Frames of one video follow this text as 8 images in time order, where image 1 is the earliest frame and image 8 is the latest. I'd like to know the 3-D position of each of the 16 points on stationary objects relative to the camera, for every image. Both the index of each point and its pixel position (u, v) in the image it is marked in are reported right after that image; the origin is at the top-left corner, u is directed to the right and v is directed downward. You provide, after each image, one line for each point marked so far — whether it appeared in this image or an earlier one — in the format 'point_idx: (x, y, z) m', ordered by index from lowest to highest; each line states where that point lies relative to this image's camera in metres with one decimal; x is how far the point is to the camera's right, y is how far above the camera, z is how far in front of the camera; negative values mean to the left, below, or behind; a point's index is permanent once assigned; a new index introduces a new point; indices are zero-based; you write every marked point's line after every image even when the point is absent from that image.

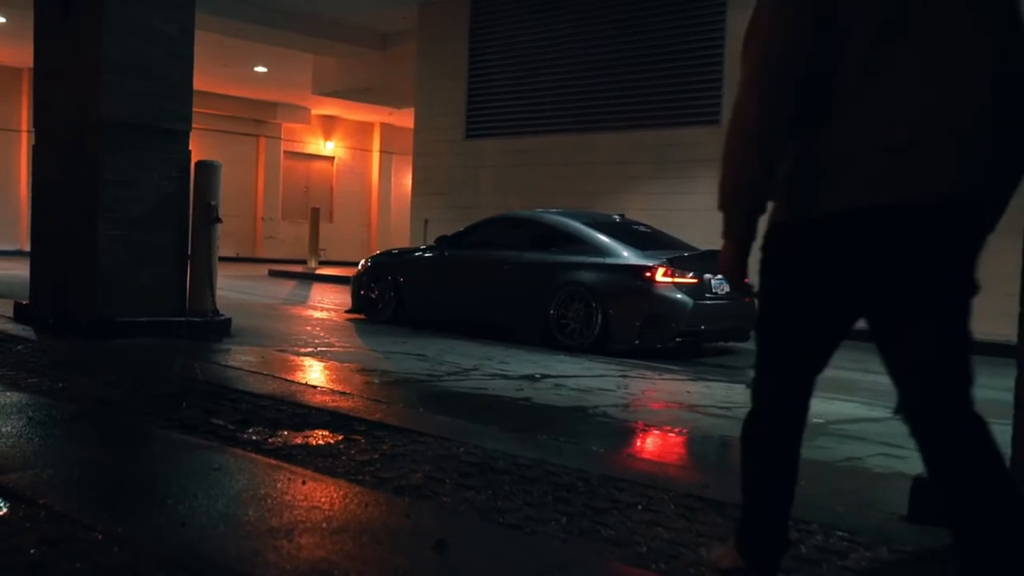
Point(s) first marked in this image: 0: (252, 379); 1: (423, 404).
0: (-1.7, -0.6, +6.5) m
1: (-0.5, -0.7, +6.1) m
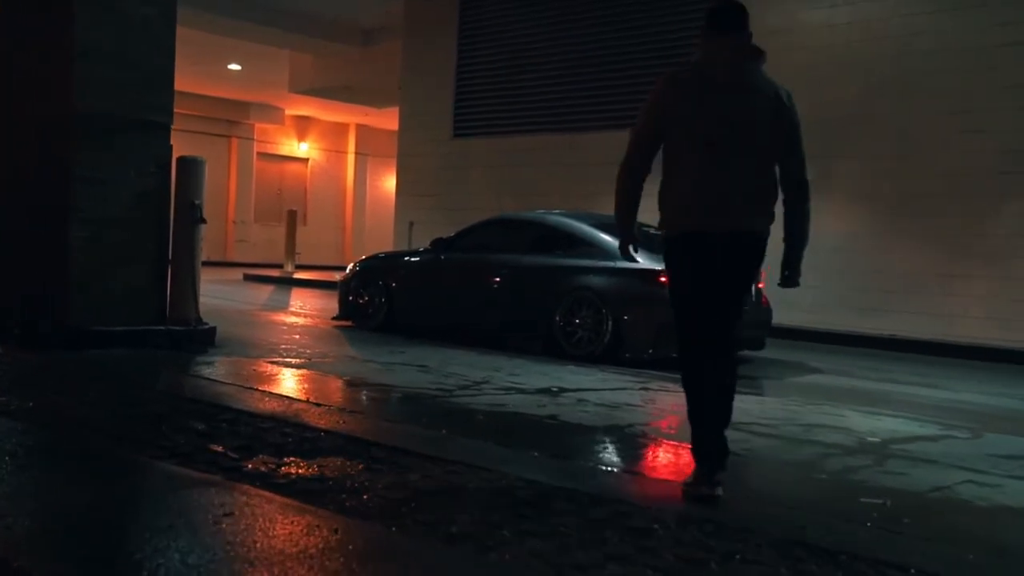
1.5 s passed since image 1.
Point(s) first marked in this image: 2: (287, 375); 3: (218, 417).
0: (-1.6, -0.6, +5.9) m
1: (-0.4, -0.7, +5.5) m
2: (-1.6, -0.6, +7.1) m
3: (-1.5, -0.7, +5.2) m
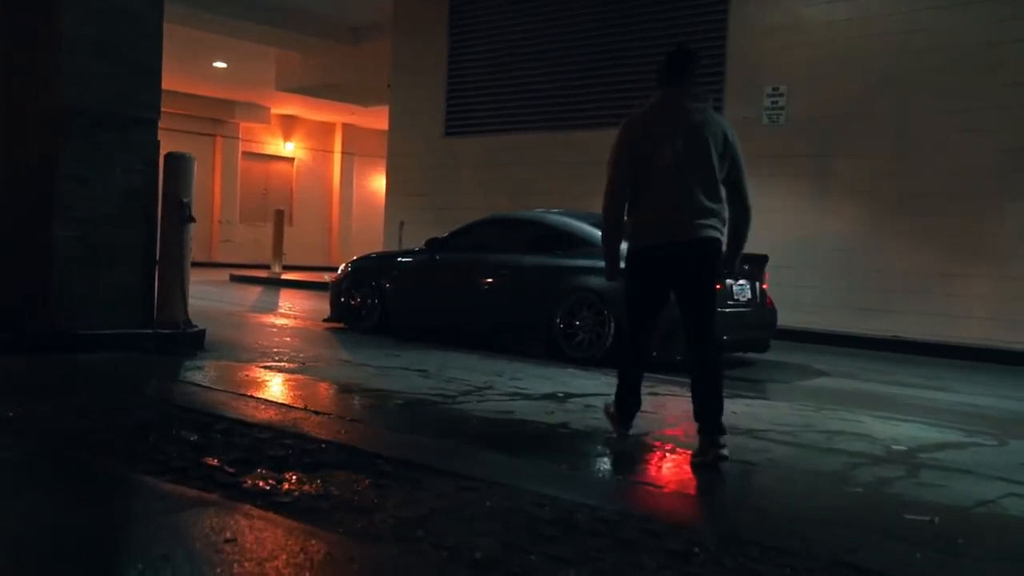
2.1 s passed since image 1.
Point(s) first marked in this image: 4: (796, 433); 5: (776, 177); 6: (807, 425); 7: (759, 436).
0: (-1.5, -0.6, +5.6) m
1: (-0.3, -0.7, +5.2) m
2: (-1.6, -0.6, +6.8) m
3: (-1.5, -0.7, +4.9) m
4: (+1.6, -0.8, +5.8) m
5: (+3.2, +1.4, +12.5) m
6: (+1.7, -0.8, +6.0) m
7: (+1.4, -0.8, +5.6) m
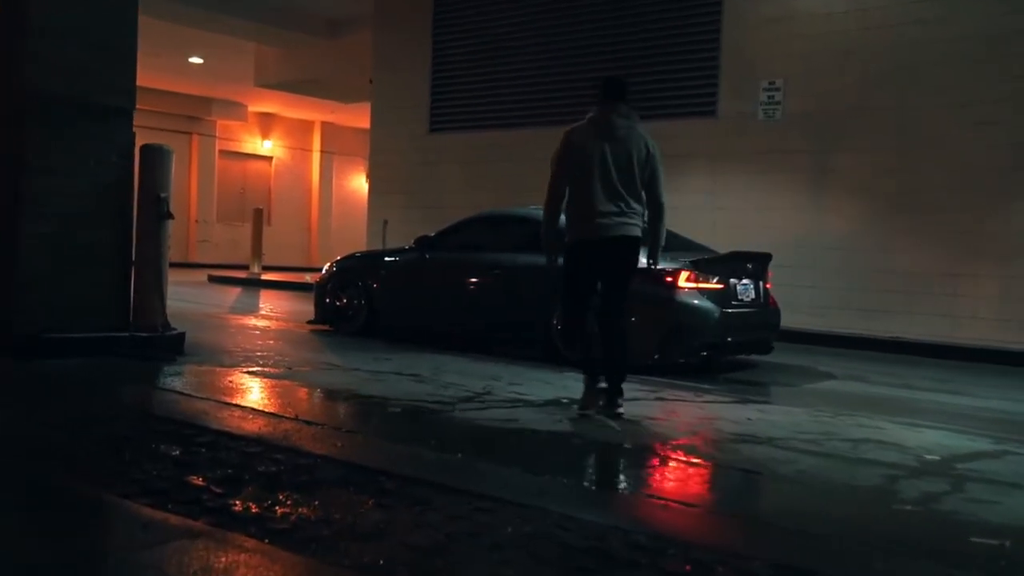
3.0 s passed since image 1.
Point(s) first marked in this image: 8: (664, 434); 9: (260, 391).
0: (-1.5, -0.6, +5.2) m
1: (-0.3, -0.7, +4.8) m
2: (-1.6, -0.6, +6.4) m
3: (-1.4, -0.7, +4.5) m
4: (+1.6, -0.8, +5.4) m
5: (+3.1, +1.4, +12.2) m
6: (+1.8, -0.8, +5.7) m
7: (+1.4, -0.8, +5.2) m
8: (+0.8, -0.8, +5.5) m
9: (-1.5, -0.6, +6.2) m
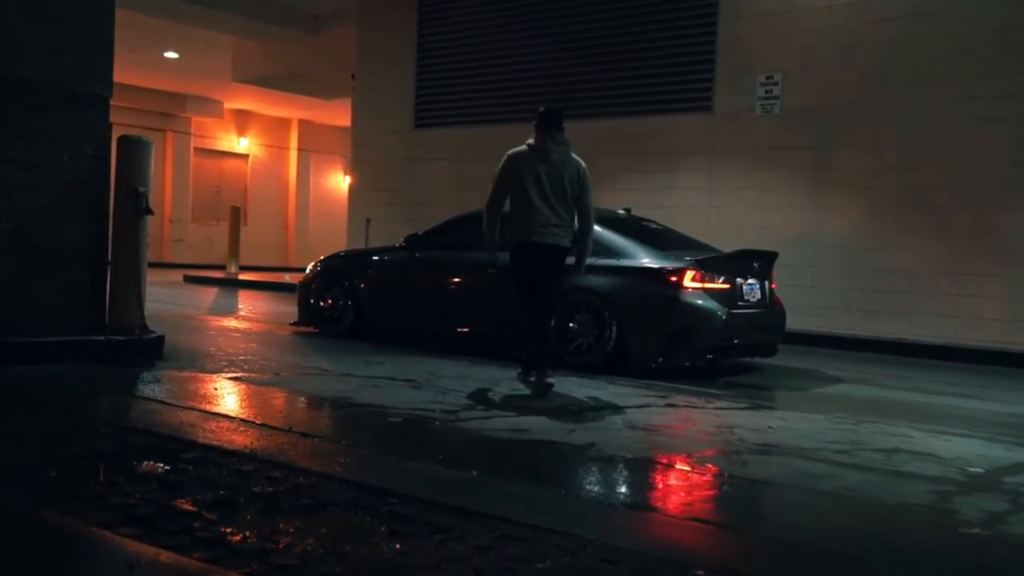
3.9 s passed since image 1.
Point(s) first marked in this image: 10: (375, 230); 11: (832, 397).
0: (-1.4, -0.6, +4.8) m
1: (-0.2, -0.7, +4.4) m
2: (-1.5, -0.6, +6.0) m
3: (-1.3, -0.7, +4.1) m
4: (+1.7, -0.8, +5.1) m
5: (+3.0, +1.4, +11.9) m
6: (+1.8, -0.8, +5.3) m
7: (+1.4, -0.8, +4.9) m
8: (+0.9, -0.8, +5.2) m
9: (-1.5, -0.6, +5.8) m
10: (-2.1, +0.9, +15.9) m
11: (+2.4, -0.8, +7.7) m
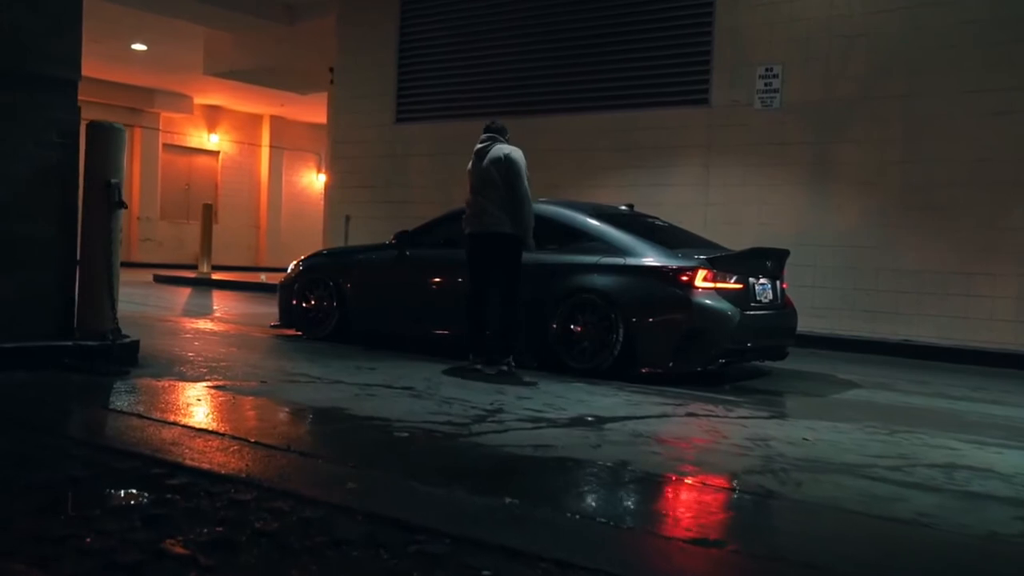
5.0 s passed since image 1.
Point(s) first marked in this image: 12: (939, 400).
0: (-1.3, -0.6, +4.2) m
1: (-0.1, -0.8, +3.9) m
2: (-1.5, -0.6, +5.4) m
3: (-1.2, -0.7, +3.6) m
4: (+1.8, -0.8, +4.6) m
5: (+2.9, +1.4, +11.4) m
6: (+1.9, -0.8, +4.9) m
7: (+1.5, -0.8, +4.4) m
8: (+1.0, -0.8, +4.7) m
9: (-1.4, -0.6, +5.2) m
10: (-2.4, +0.9, +15.3) m
11: (+2.4, -0.8, +7.2) m
12: (+3.1, -0.8, +7.5) m
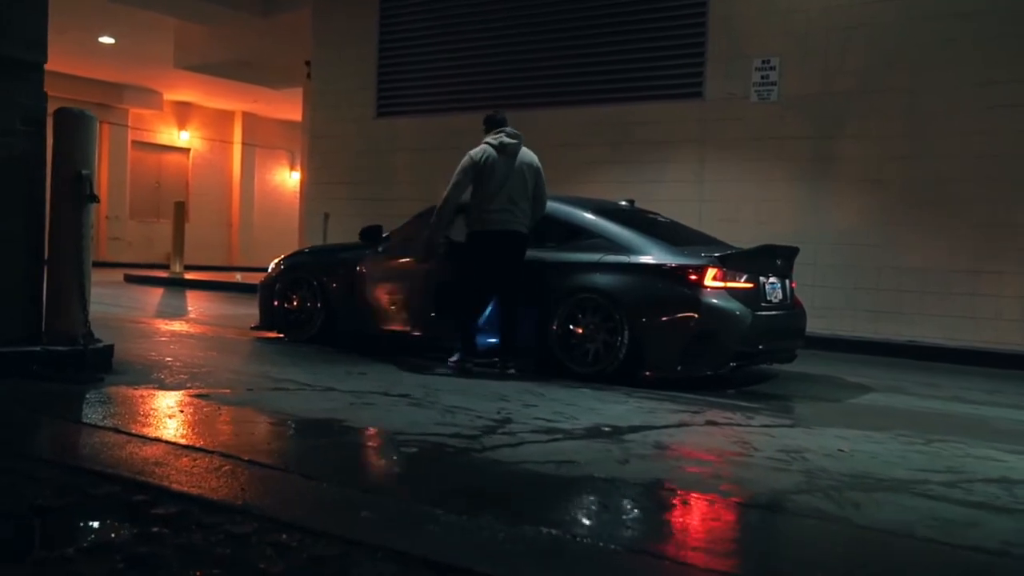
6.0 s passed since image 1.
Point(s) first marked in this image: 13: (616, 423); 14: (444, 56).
0: (-1.2, -0.6, +3.8) m
1: (0.0, -0.7, +3.5) m
2: (-1.4, -0.6, +5.0) m
3: (-1.1, -0.7, +3.1) m
4: (+1.8, -0.8, +4.3) m
5: (+2.8, +1.4, +11.1) m
6: (+2.0, -0.8, +4.5) m
7: (+1.6, -0.8, +4.1) m
8: (+1.0, -0.8, +4.3) m
9: (-1.4, -0.6, +4.8) m
10: (-2.6, +0.9, +14.8) m
11: (+2.4, -0.8, +6.9) m
12: (+3.1, -0.8, +7.2) m
13: (+0.5, -0.7, +5.4) m
14: (-0.9, +3.1, +13.7) m
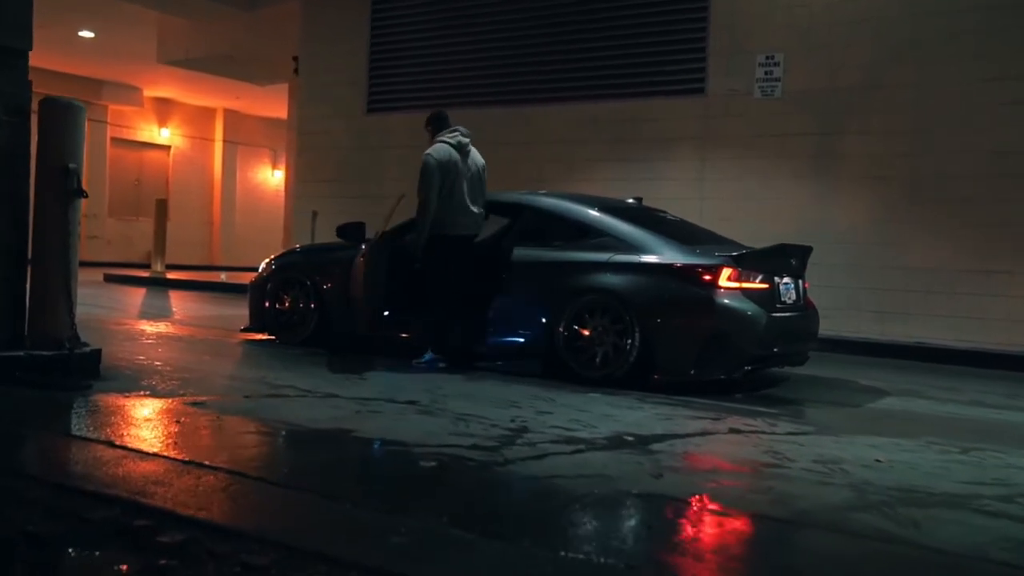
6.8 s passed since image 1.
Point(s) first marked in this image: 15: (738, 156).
0: (-1.1, -0.6, +3.4) m
1: (+0.1, -0.8, +3.2) m
2: (-1.3, -0.6, +4.6) m
3: (-1.0, -0.7, +2.8) m
4: (+1.9, -0.8, +4.0) m
5: (+2.7, +1.4, +10.9) m
6: (+2.1, -0.8, +4.3) m
7: (+1.7, -0.8, +3.8) m
8: (+1.1, -0.8, +4.0) m
9: (-1.3, -0.6, +4.4) m
10: (-2.7, +0.9, +14.5) m
11: (+2.5, -0.8, +6.6) m
12: (+3.2, -0.8, +6.9) m
13: (+0.6, -0.7, +5.1) m
14: (-1.0, +3.1, +13.4) m
15: (+2.4, +1.4, +11.1) m
